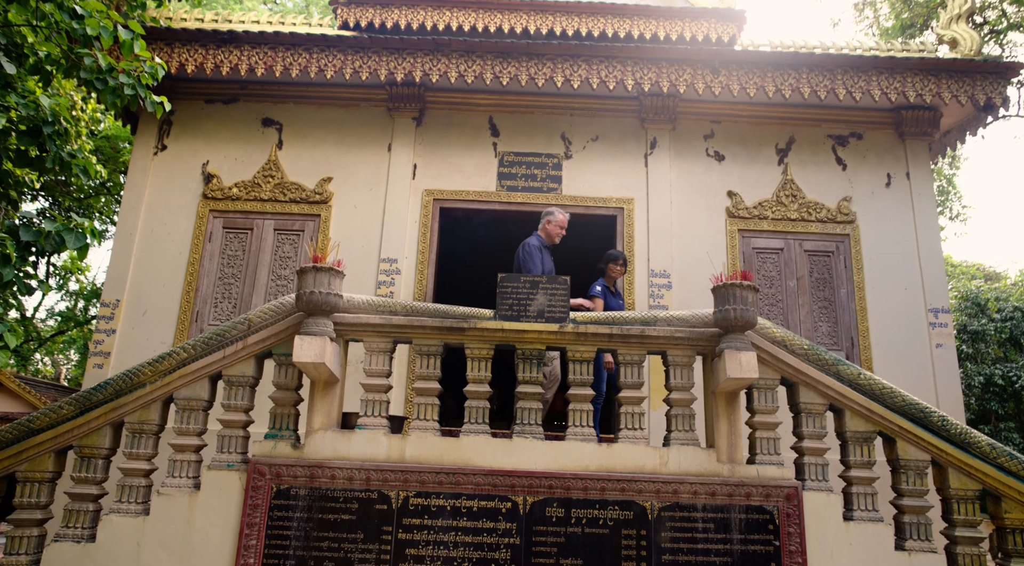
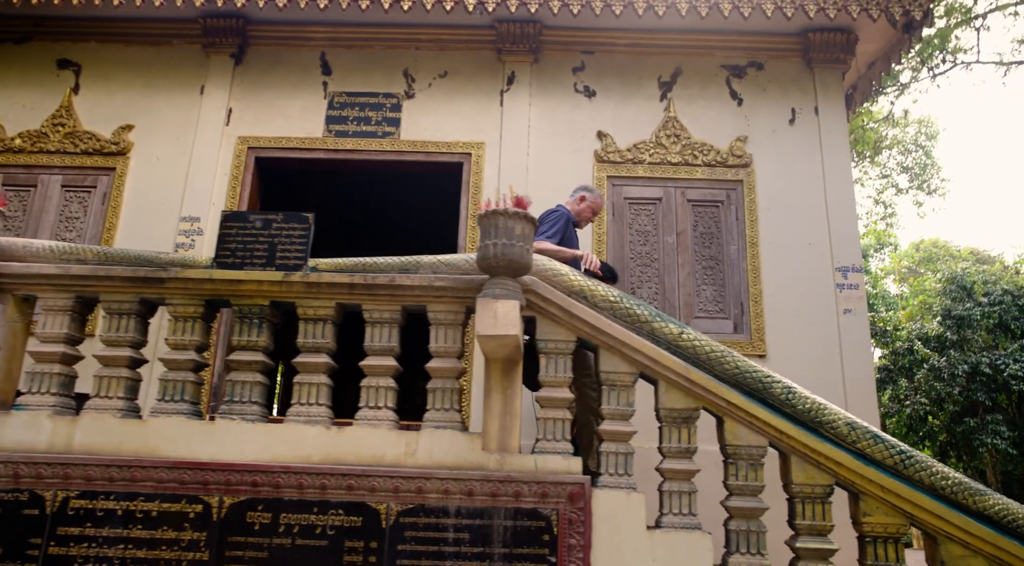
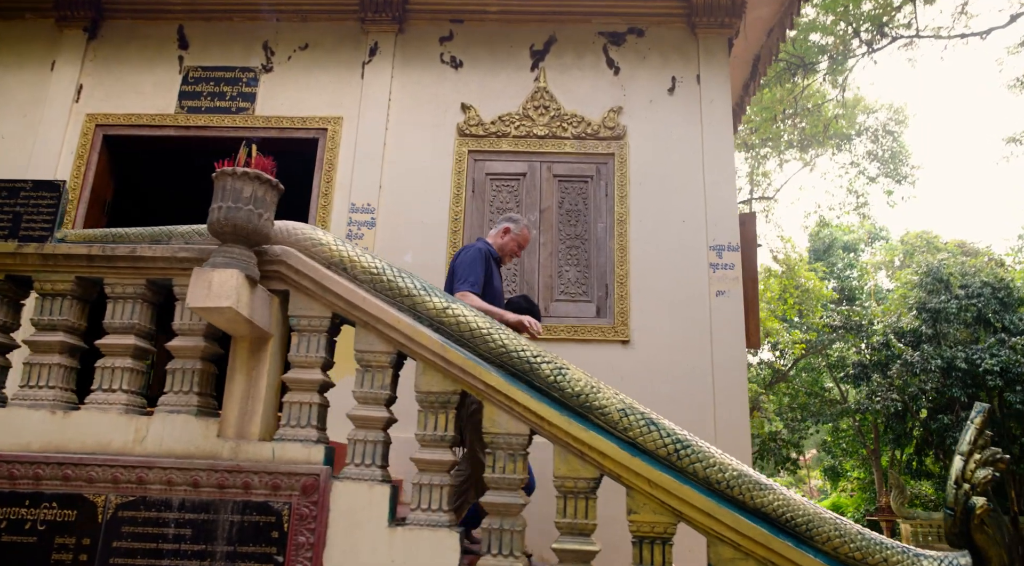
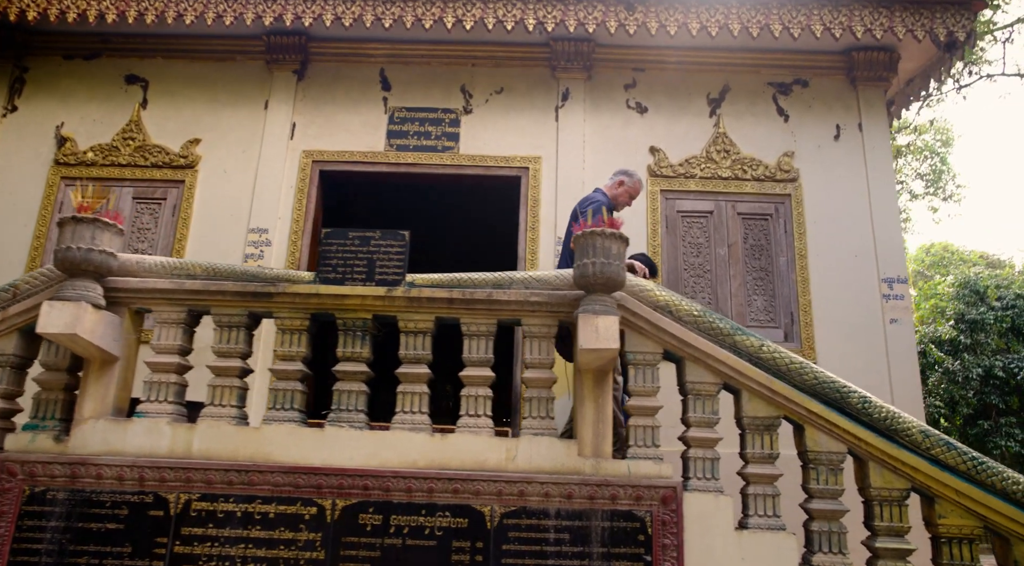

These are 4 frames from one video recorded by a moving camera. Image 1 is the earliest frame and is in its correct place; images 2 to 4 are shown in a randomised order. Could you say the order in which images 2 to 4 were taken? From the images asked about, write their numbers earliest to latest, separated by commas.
4, 2, 3
